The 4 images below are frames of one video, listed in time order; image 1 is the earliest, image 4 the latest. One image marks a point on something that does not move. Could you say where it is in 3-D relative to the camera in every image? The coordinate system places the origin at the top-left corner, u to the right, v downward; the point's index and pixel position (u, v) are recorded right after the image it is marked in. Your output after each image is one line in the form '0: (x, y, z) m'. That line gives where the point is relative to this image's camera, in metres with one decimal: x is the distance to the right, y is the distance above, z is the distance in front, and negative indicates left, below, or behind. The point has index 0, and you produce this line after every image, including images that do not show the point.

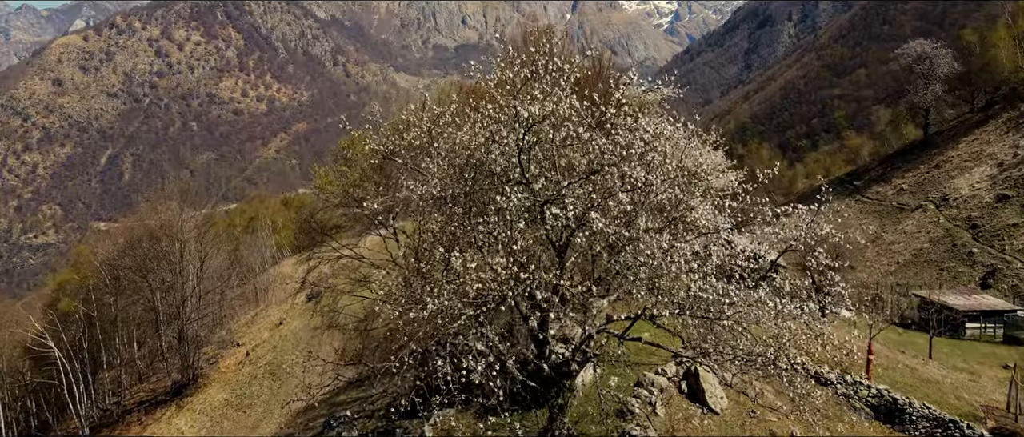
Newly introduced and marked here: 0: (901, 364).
0: (+12.4, -4.7, +18.2) m
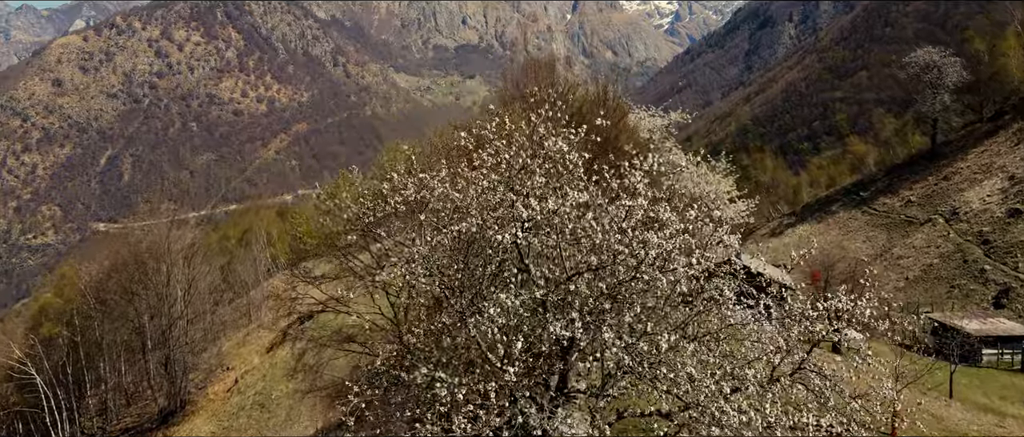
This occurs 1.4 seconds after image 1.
0: (+12.3, -5.8, +17.2) m
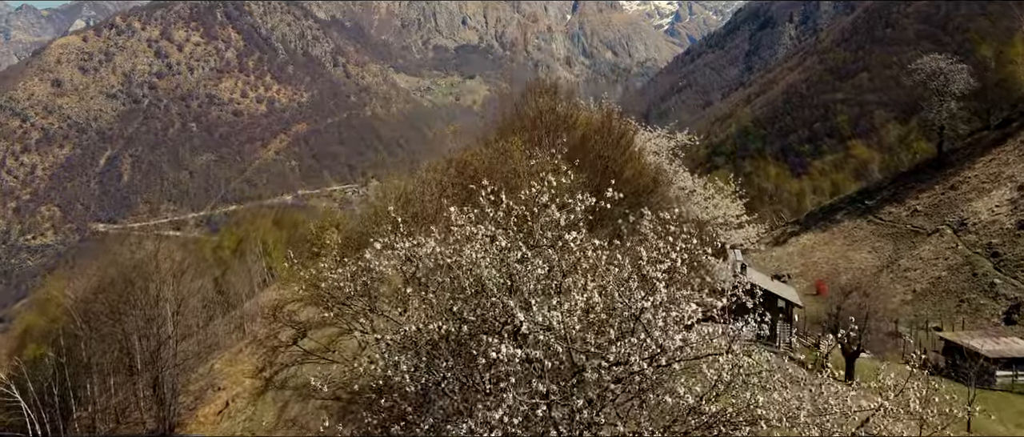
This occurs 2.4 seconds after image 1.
0: (+12.3, -6.6, +16.3) m
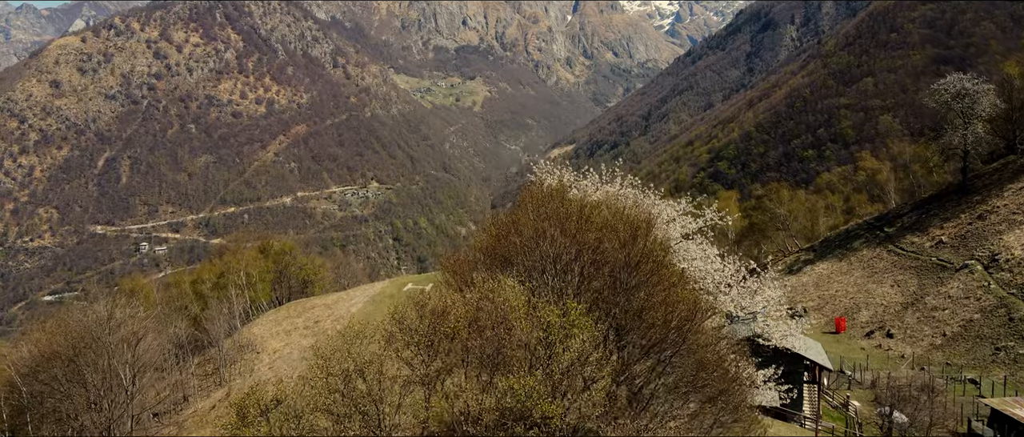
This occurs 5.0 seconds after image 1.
0: (+12.2, -9.0, +13.4) m
